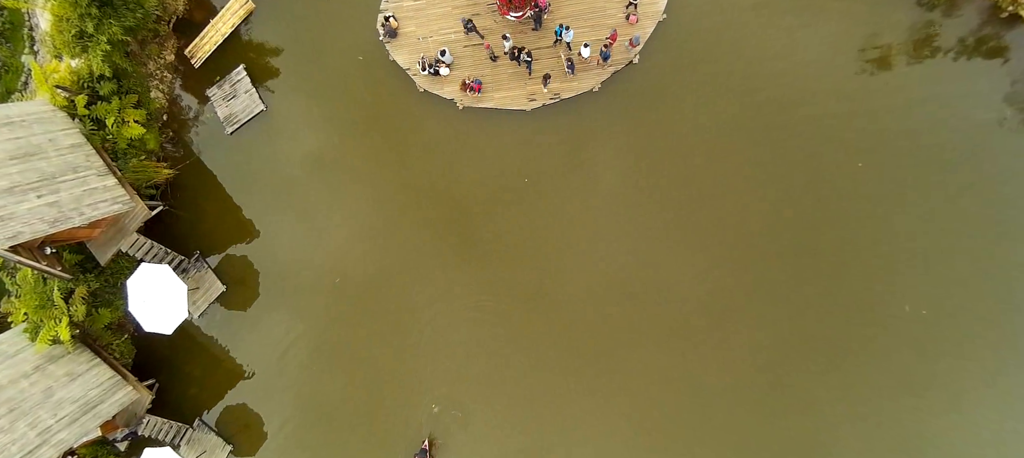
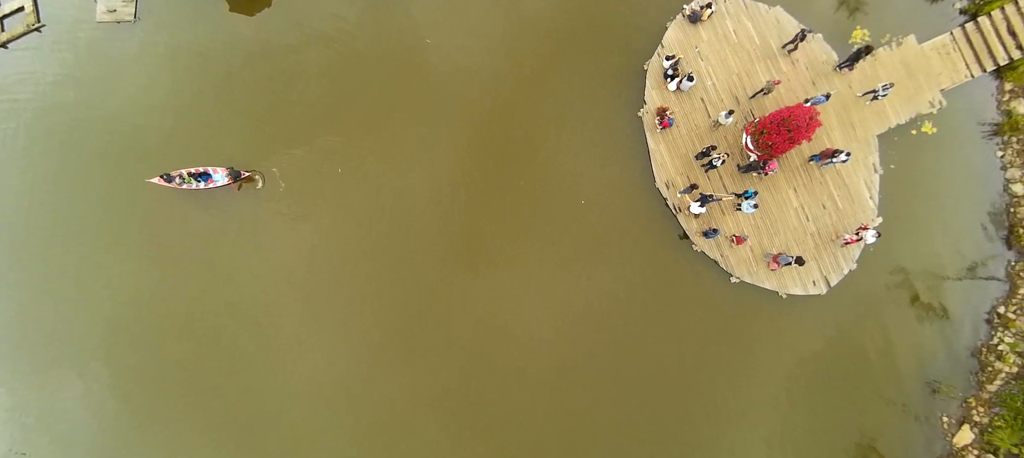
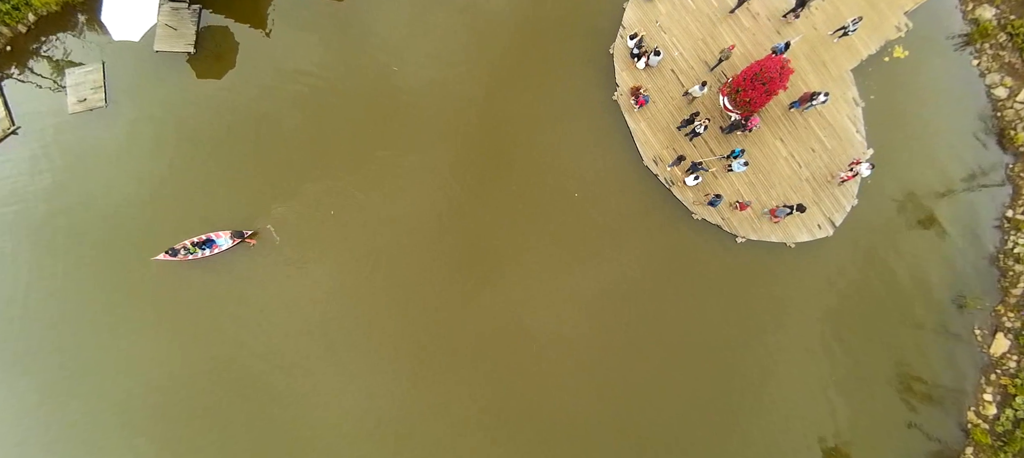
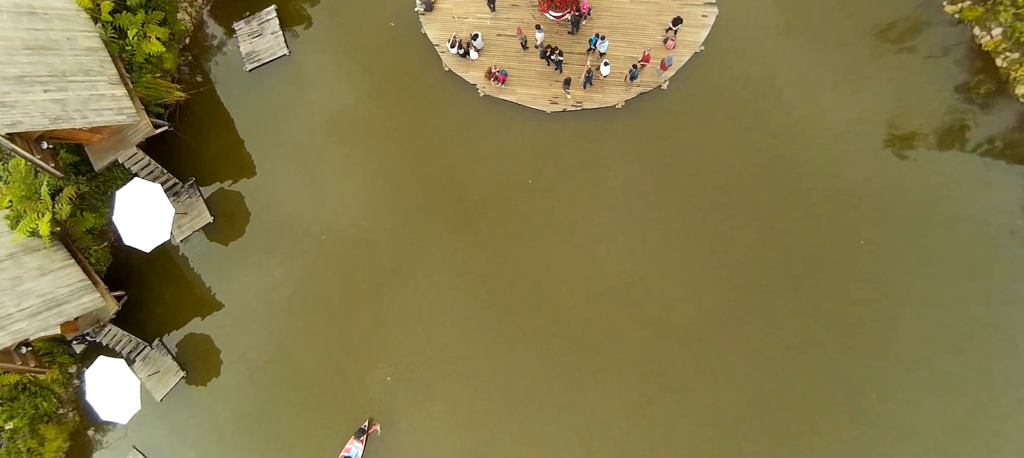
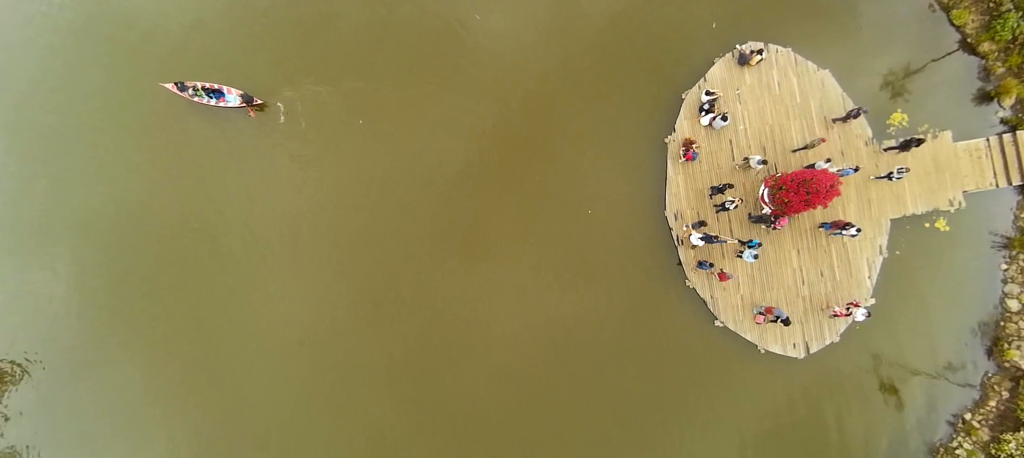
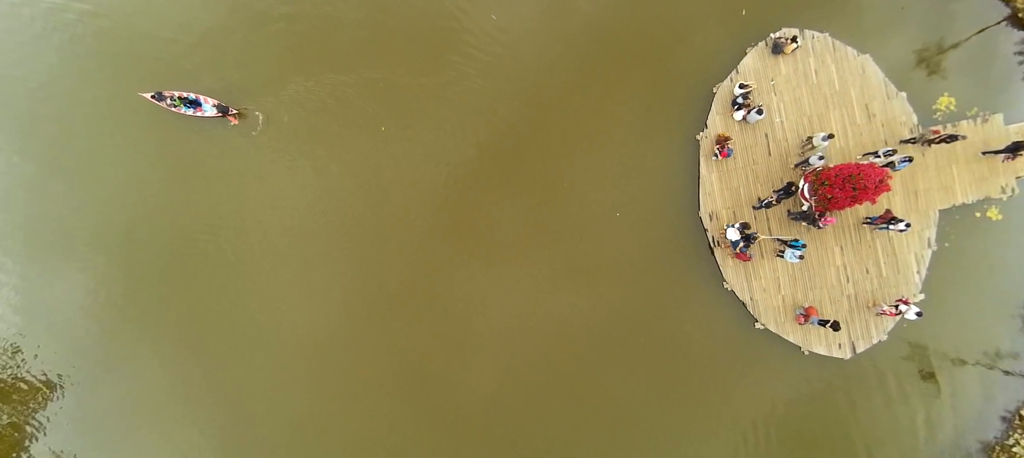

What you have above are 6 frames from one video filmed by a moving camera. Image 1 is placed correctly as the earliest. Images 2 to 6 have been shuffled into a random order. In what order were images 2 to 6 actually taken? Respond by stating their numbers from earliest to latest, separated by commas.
4, 3, 2, 5, 6
